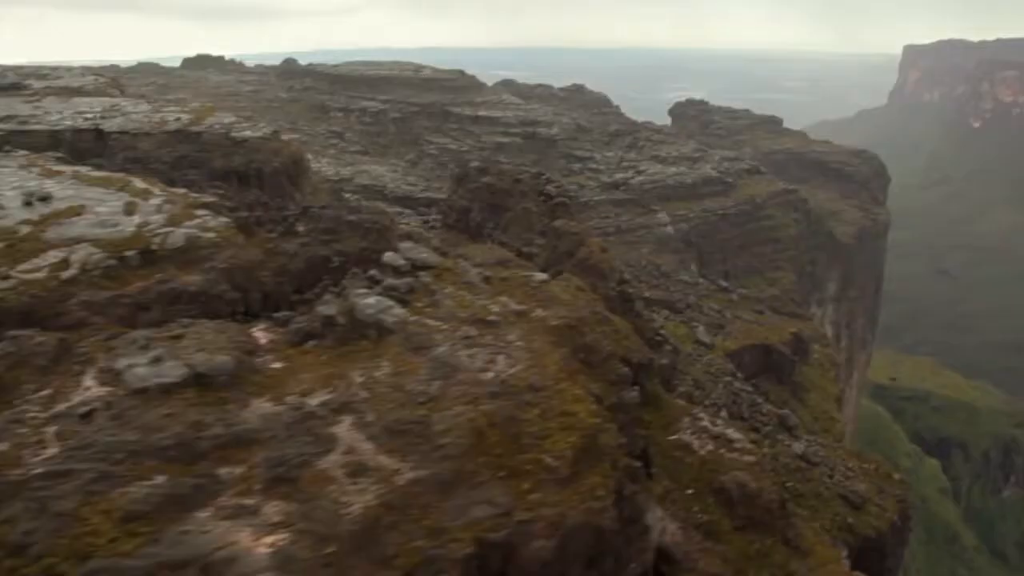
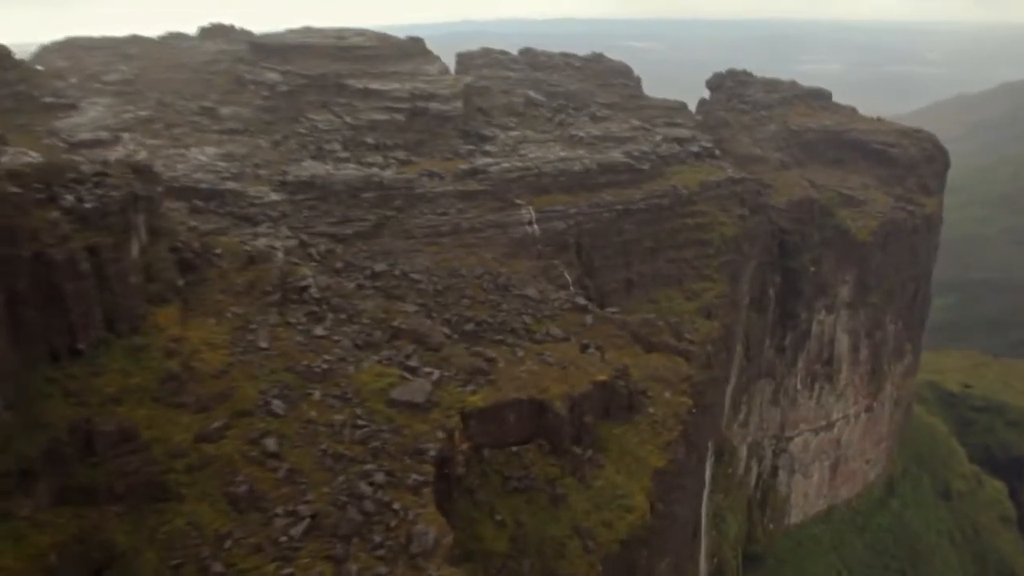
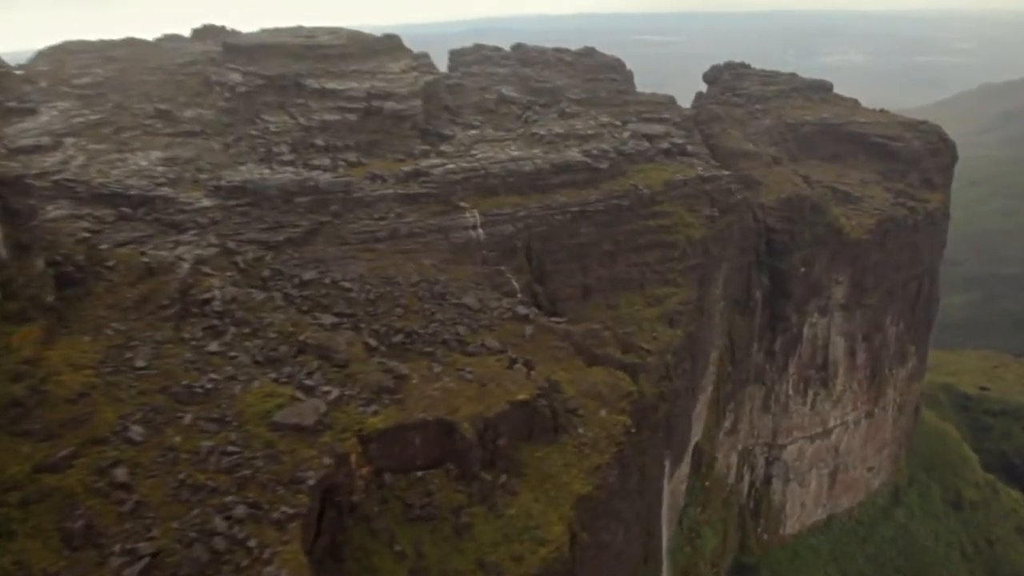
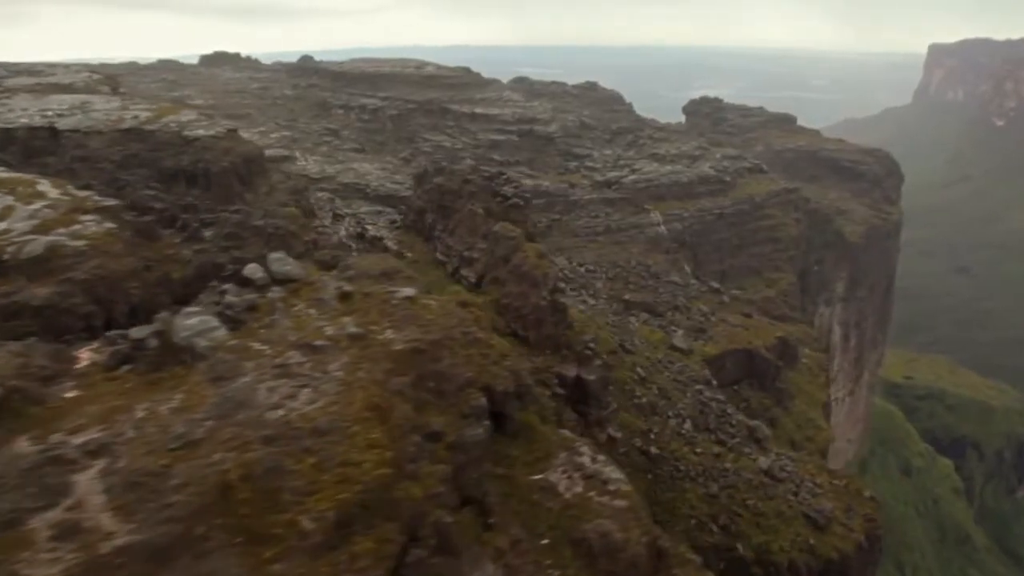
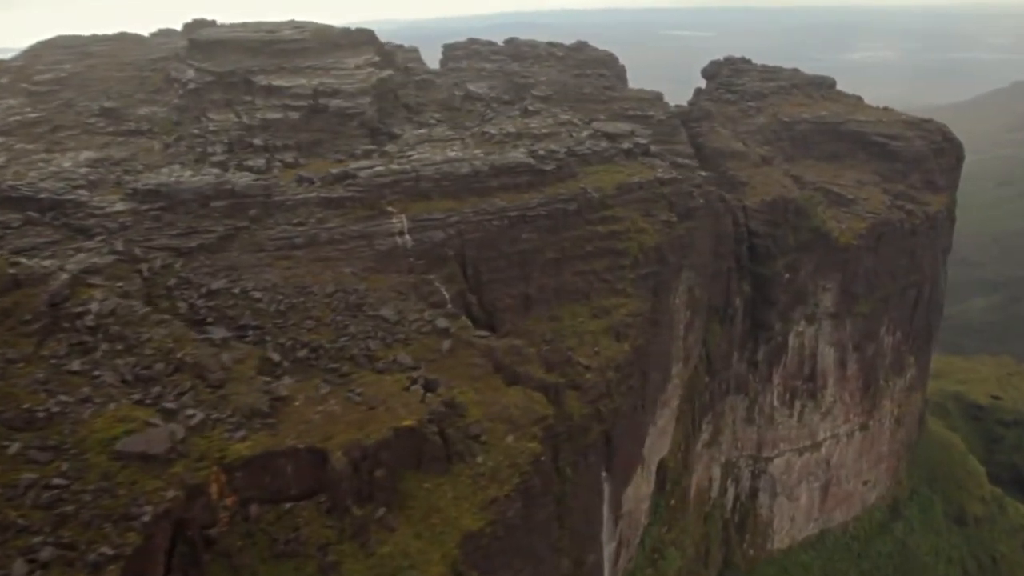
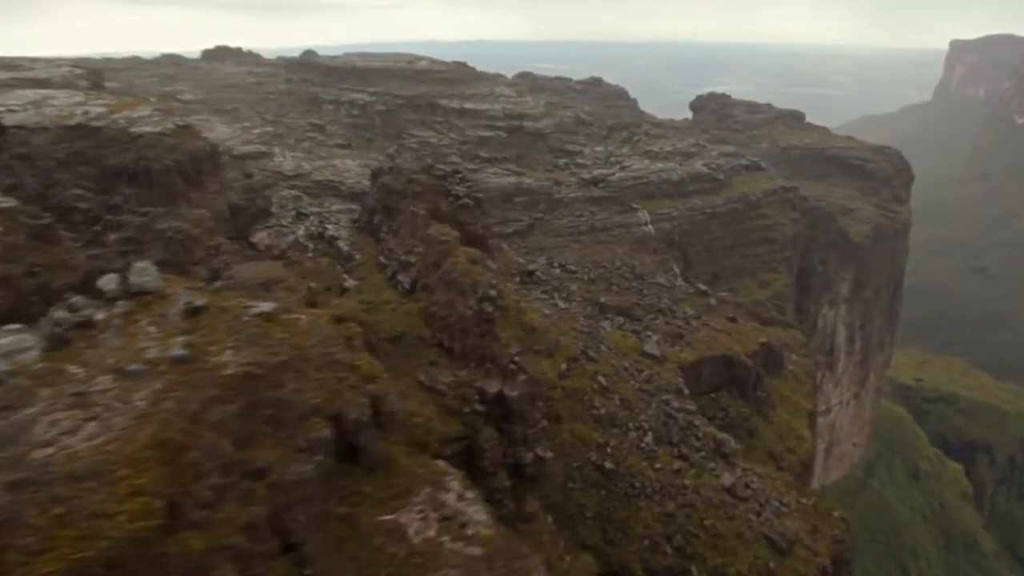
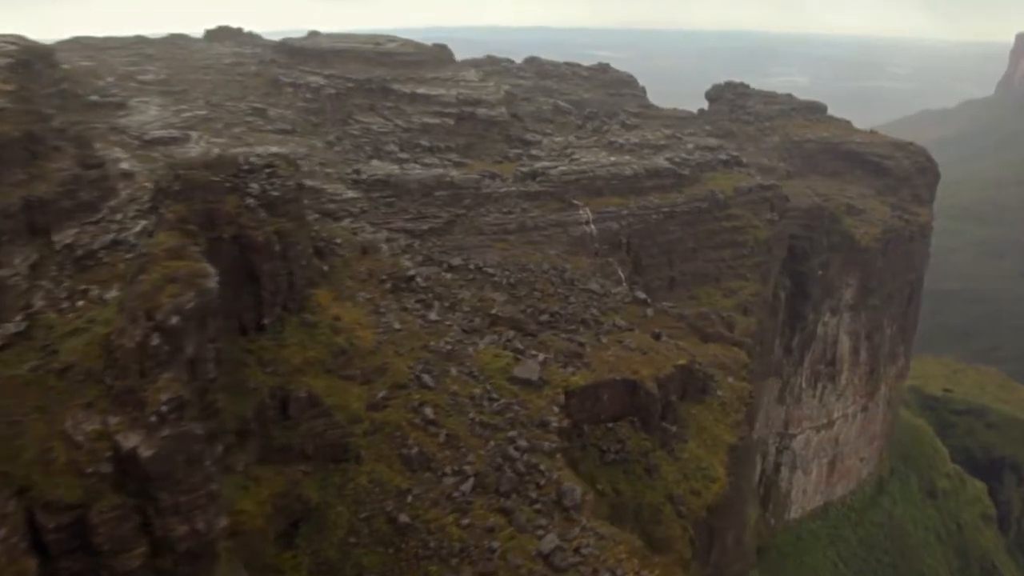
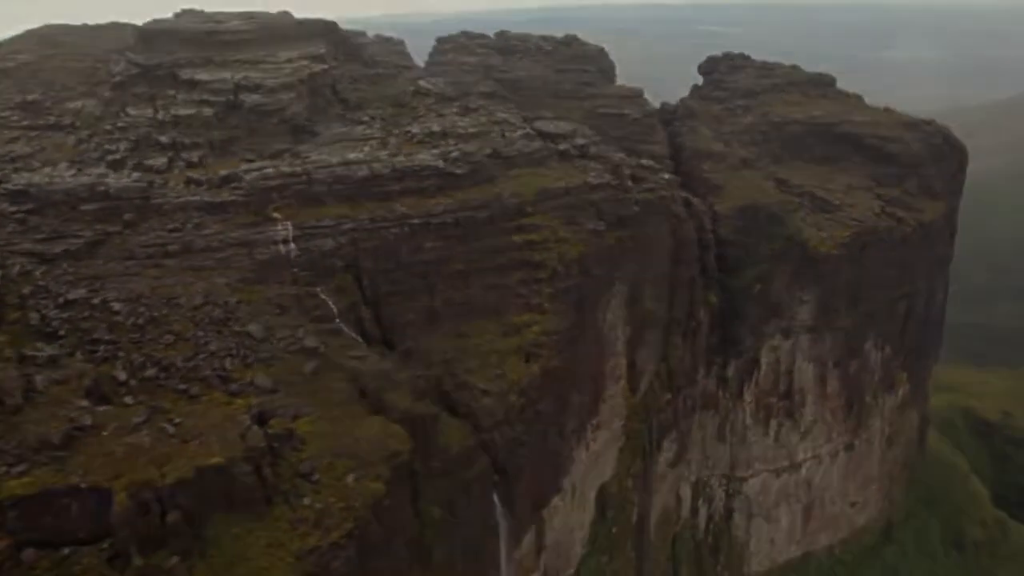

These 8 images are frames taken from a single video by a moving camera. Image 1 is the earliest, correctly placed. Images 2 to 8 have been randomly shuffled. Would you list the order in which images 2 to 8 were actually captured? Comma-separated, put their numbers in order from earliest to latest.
4, 6, 7, 2, 3, 5, 8
